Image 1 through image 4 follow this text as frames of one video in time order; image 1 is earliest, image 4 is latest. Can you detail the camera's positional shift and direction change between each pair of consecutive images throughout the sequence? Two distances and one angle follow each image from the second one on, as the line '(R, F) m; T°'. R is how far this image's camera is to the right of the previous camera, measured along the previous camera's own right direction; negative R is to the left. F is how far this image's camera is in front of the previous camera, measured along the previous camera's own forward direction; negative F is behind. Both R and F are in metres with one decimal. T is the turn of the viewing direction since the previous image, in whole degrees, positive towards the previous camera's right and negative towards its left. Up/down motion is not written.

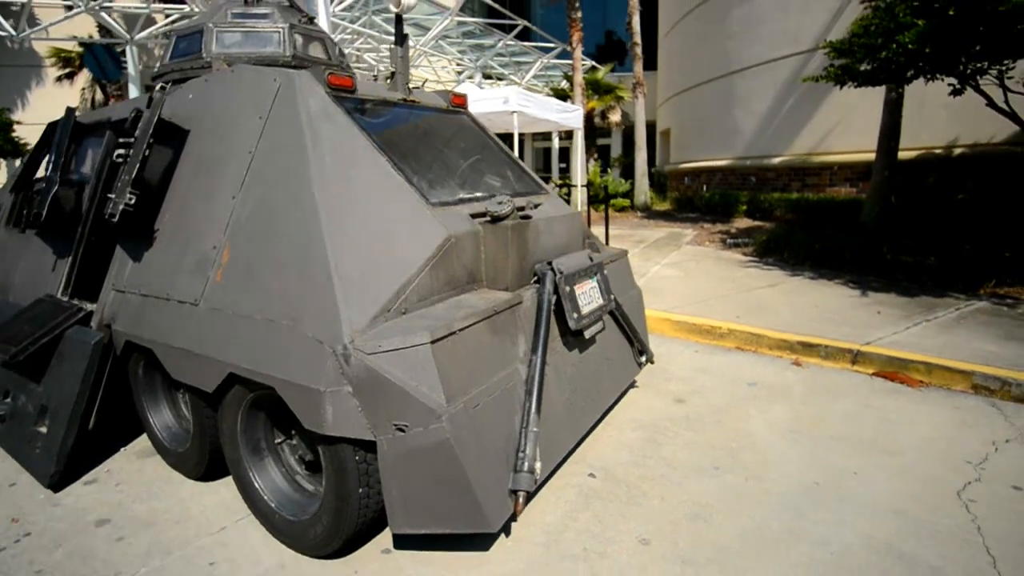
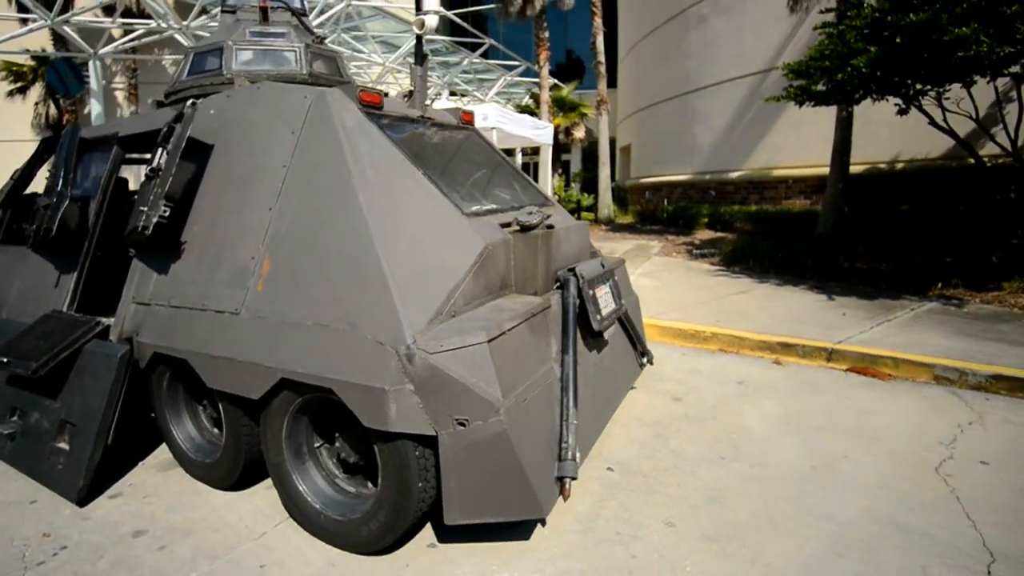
(-0.5, -0.2) m; +4°
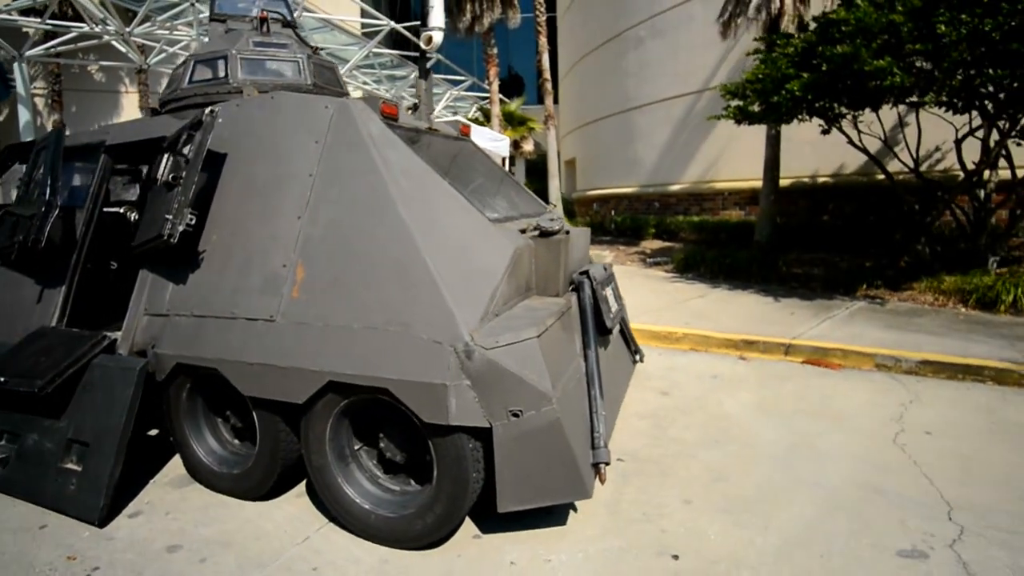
(-0.6, -0.2) m; +7°
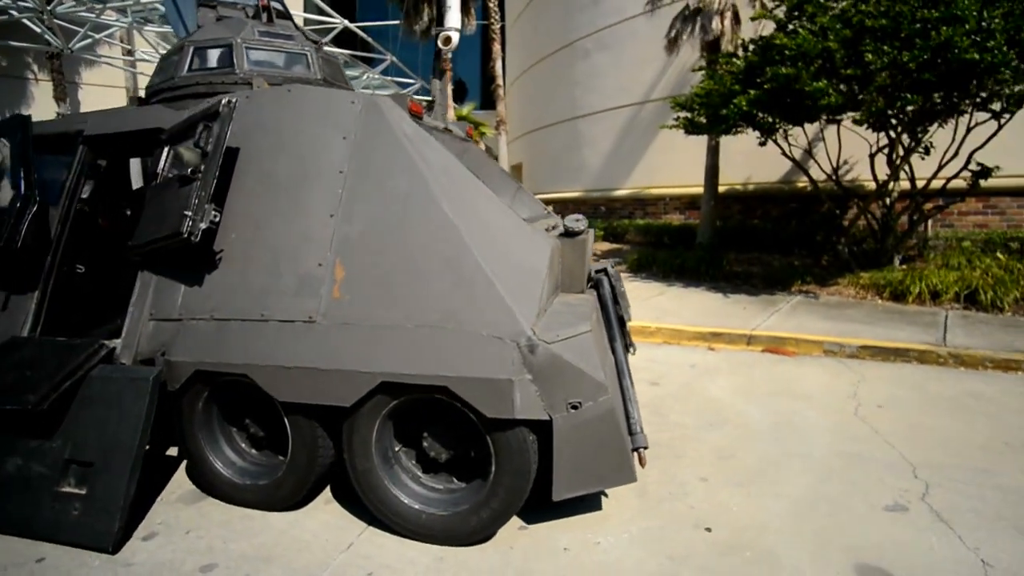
(-0.7, 0.0) m; +8°
